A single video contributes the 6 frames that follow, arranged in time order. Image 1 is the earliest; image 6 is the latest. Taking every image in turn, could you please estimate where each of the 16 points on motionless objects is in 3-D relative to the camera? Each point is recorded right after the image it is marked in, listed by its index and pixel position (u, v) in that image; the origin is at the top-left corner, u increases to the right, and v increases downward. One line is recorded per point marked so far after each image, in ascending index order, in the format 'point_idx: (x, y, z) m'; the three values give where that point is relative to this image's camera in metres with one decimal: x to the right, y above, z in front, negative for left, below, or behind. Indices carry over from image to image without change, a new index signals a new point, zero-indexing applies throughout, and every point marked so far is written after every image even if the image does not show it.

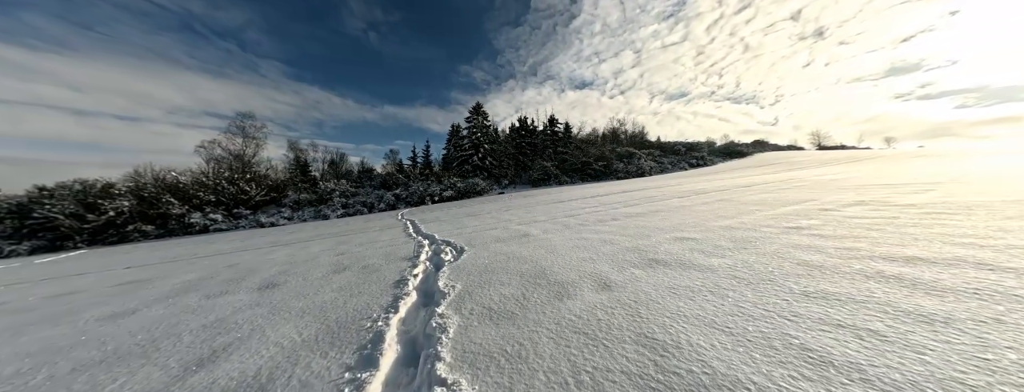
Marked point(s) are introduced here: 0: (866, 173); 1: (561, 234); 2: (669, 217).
0: (+21.6, +1.4, +12.9) m
1: (+1.0, -0.8, +4.4) m
2: (+3.6, -0.5, +4.8) m
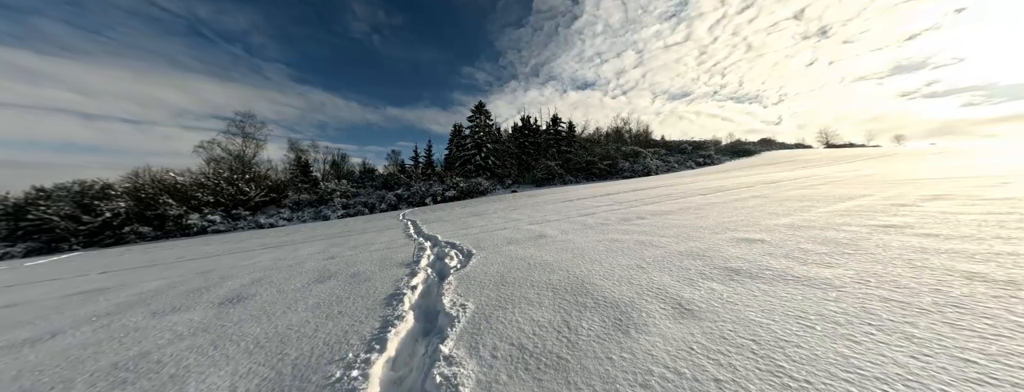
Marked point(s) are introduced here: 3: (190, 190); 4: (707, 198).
0: (+22.0, +1.5, +12.1) m
1: (+1.3, -0.7, +3.8) m
2: (+3.9, -0.4, +4.1) m
3: (-26.9, +0.5, +17.6) m
4: (+6.1, -0.1, +6.5) m
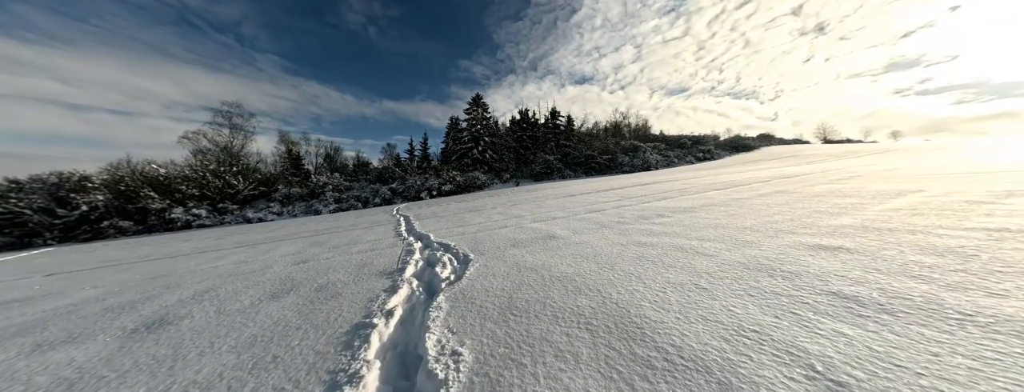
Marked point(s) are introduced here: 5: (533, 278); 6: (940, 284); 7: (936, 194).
0: (+21.9, +1.7, +11.7) m
1: (+1.4, -0.6, +3.2) m
2: (+3.9, -0.3, +3.6) m
3: (-26.9, +1.1, +16.7) m
4: (+6.1, +0.1, +6.0) m
5: (+0.2, -0.8, +1.9) m
6: (+2.6, -0.5, +1.3) m
7: (+7.4, 0.0, +3.6) m
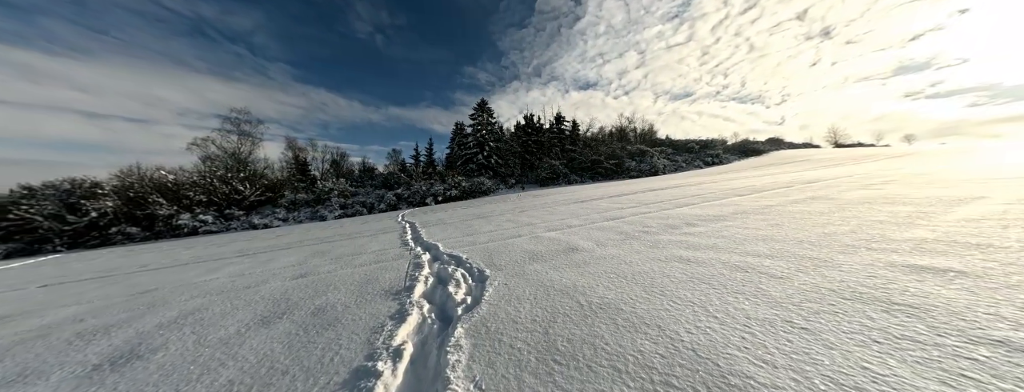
0: (+22.3, +1.5, +11.1) m
1: (+1.6, -0.7, +2.9) m
2: (+4.2, -0.4, +3.2) m
3: (-26.5, +0.6, +16.8) m
4: (+6.4, -0.1, +5.6) m
5: (+0.4, -0.8, +1.6) m
6: (+2.8, -0.6, +0.9) m
7: (+7.6, -0.1, +3.2) m
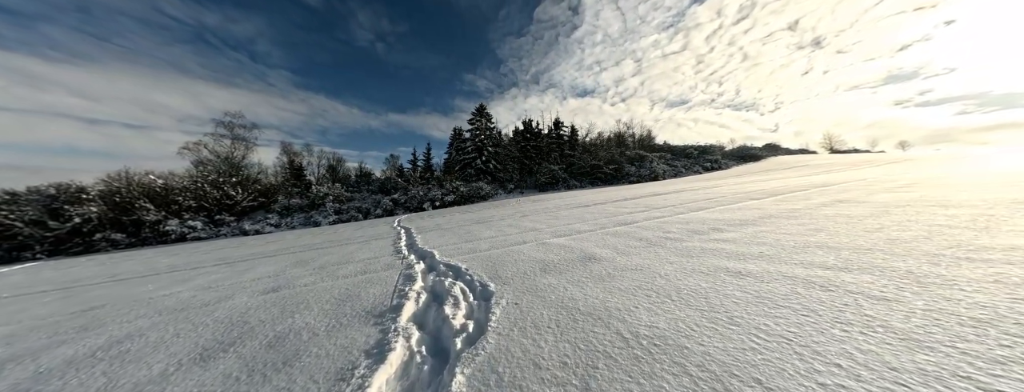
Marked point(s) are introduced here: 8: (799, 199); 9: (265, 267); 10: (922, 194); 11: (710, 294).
0: (+22.4, +1.2, +10.9) m
1: (+1.7, -0.7, +2.5) m
2: (+4.3, -0.4, +2.9) m
3: (-26.5, +0.2, +16.3) m
4: (+6.5, -0.2, +5.2) m
5: (+0.5, -0.8, +1.2) m
6: (+2.9, -0.5, +0.5) m
7: (+7.7, -0.1, +2.9) m
8: (+7.7, -0.1, +5.6) m
9: (-5.2, -1.5, +4.4) m
10: (+9.7, +0.1, +5.0) m
11: (+1.4, -0.7, +1.5) m
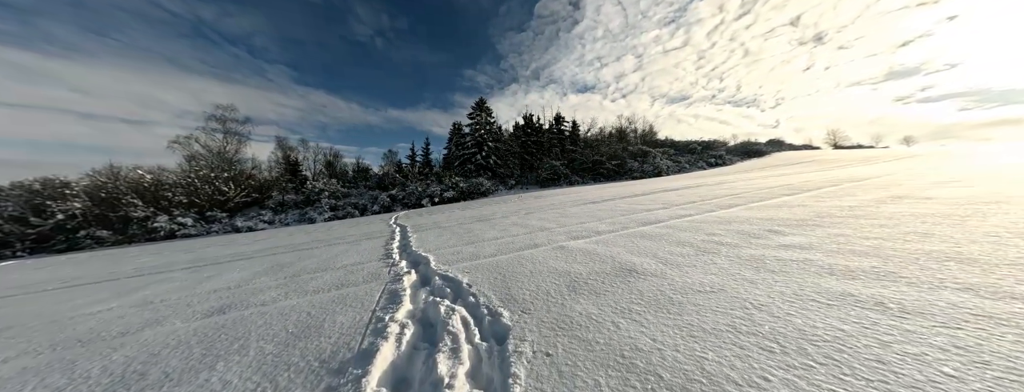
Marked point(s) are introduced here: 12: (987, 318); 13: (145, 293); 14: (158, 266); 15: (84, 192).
0: (+22.5, +1.4, +10.3) m
1: (+1.9, -0.7, +1.9) m
2: (+4.4, -0.4, +2.2) m
3: (-26.3, +0.5, +15.6) m
4: (+6.6, -0.1, +4.6) m
5: (+0.7, -0.8, +0.6) m
6: (+3.1, -0.5, -0.1) m
7: (+7.9, 0.0, +2.2) m
8: (+7.9, 0.0, +5.0) m
9: (-5.0, -1.4, +3.8) m
10: (+9.9, +0.2, +4.4) m
11: (+1.6, -0.7, +0.9) m
12: (+2.3, -0.6, +1.0) m
13: (-5.4, -1.4, +3.1) m
14: (-9.6, -1.9, +5.7) m
15: (-27.5, +0.3, +13.3) m
